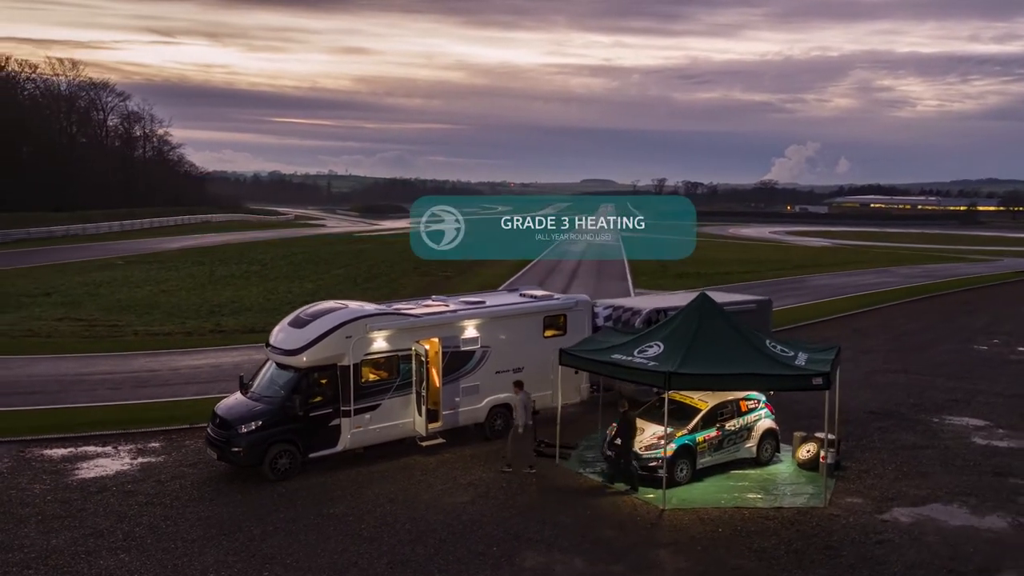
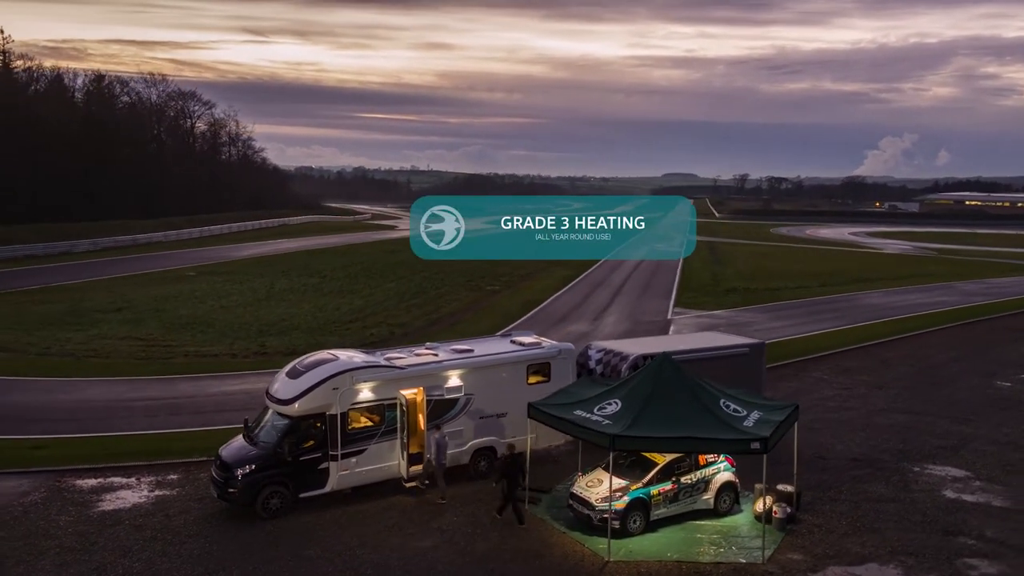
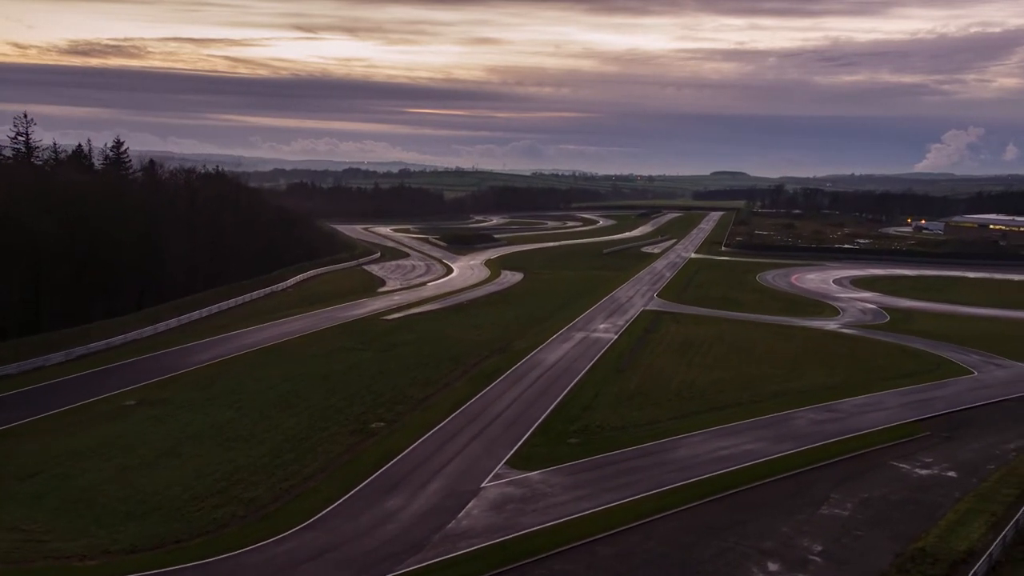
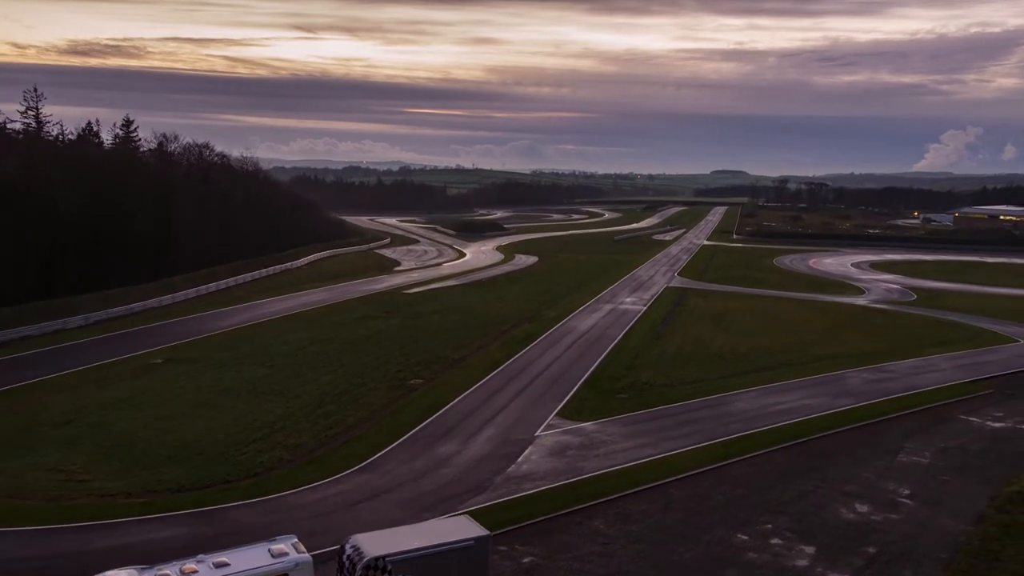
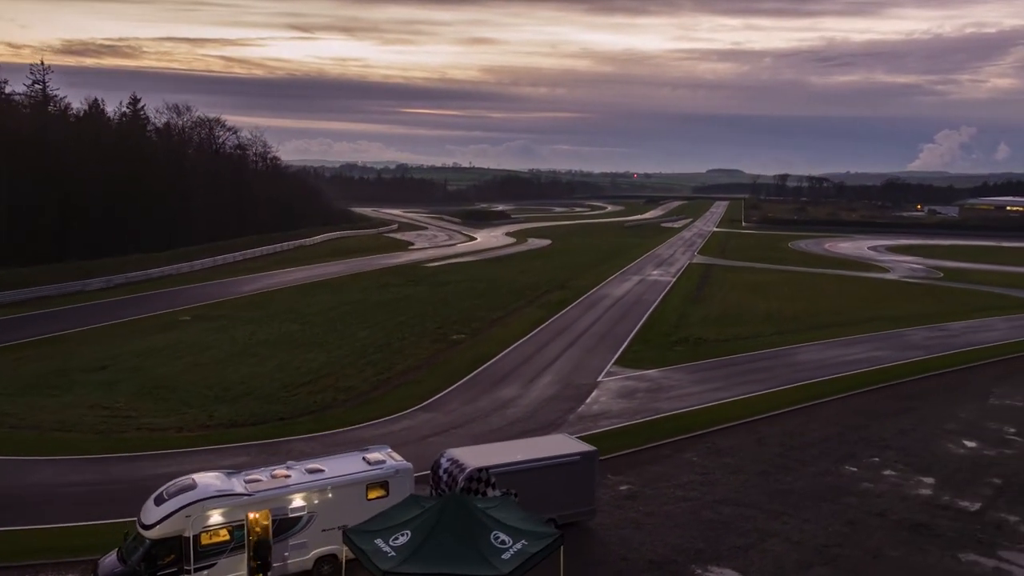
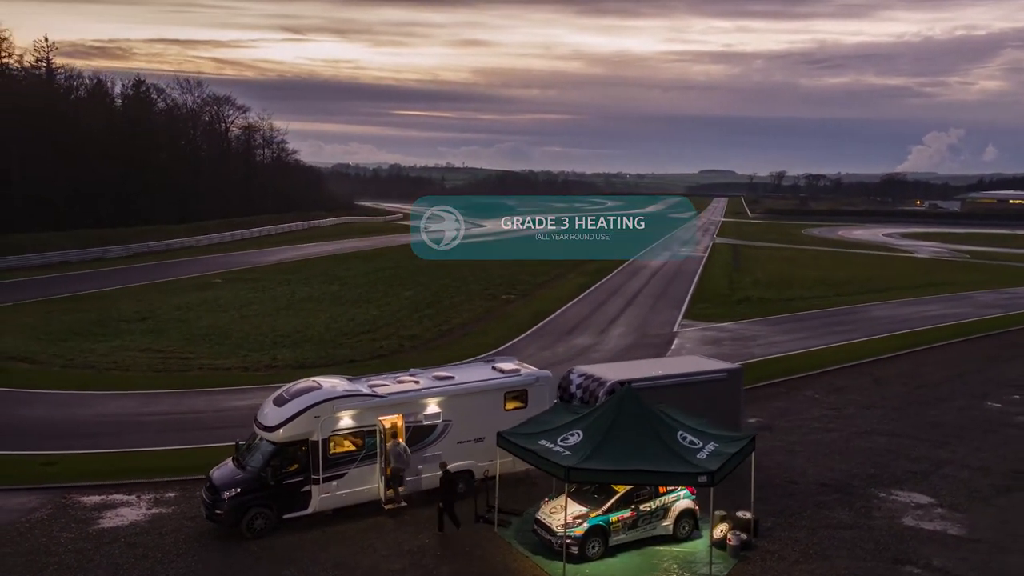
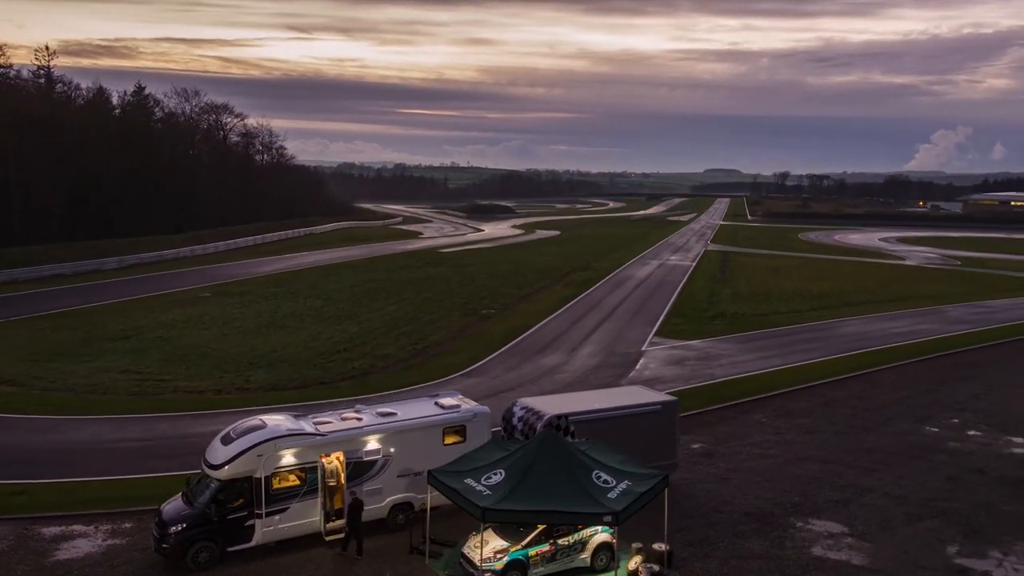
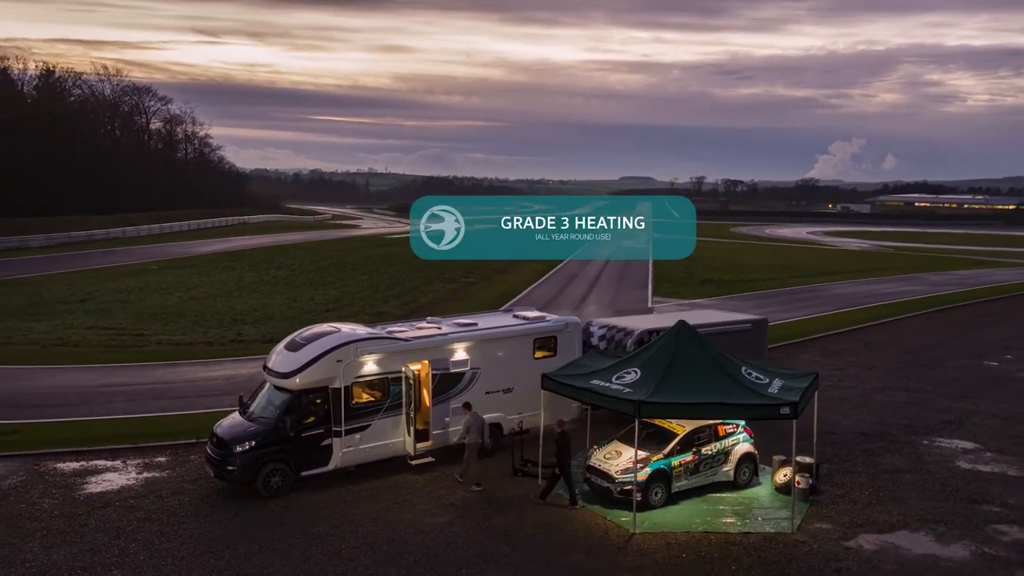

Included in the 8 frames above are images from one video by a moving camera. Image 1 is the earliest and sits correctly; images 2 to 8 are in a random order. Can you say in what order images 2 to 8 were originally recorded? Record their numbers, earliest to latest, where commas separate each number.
8, 2, 6, 7, 5, 4, 3
